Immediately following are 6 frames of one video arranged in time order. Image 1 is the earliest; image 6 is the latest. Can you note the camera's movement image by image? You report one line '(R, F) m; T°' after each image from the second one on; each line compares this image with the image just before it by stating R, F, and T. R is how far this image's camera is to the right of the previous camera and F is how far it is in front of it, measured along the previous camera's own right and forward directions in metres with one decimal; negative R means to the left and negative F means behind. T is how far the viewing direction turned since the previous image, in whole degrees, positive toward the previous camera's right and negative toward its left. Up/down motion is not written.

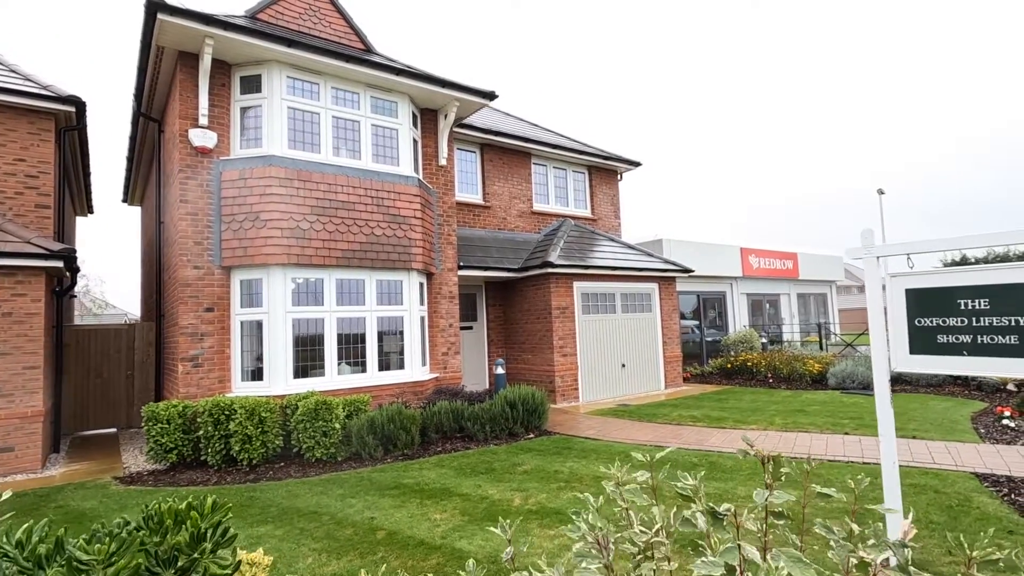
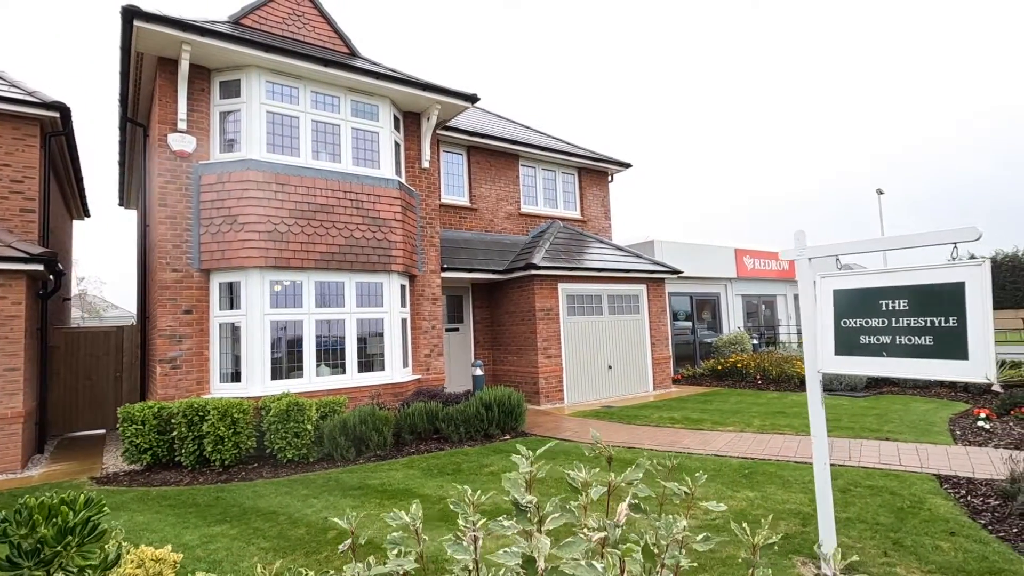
(+0.5, 0.0) m; -1°
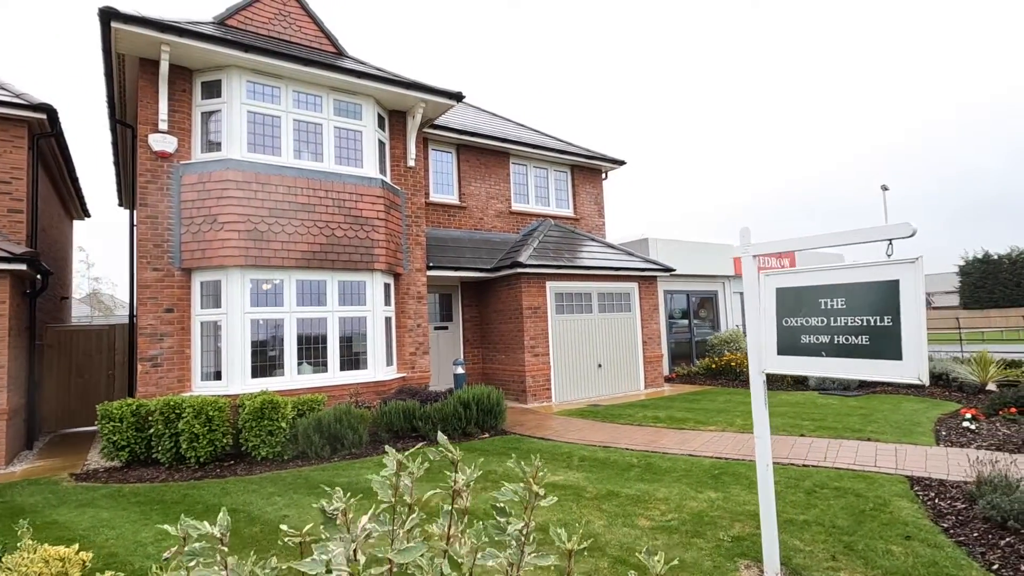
(+0.5, 0.0) m; -1°
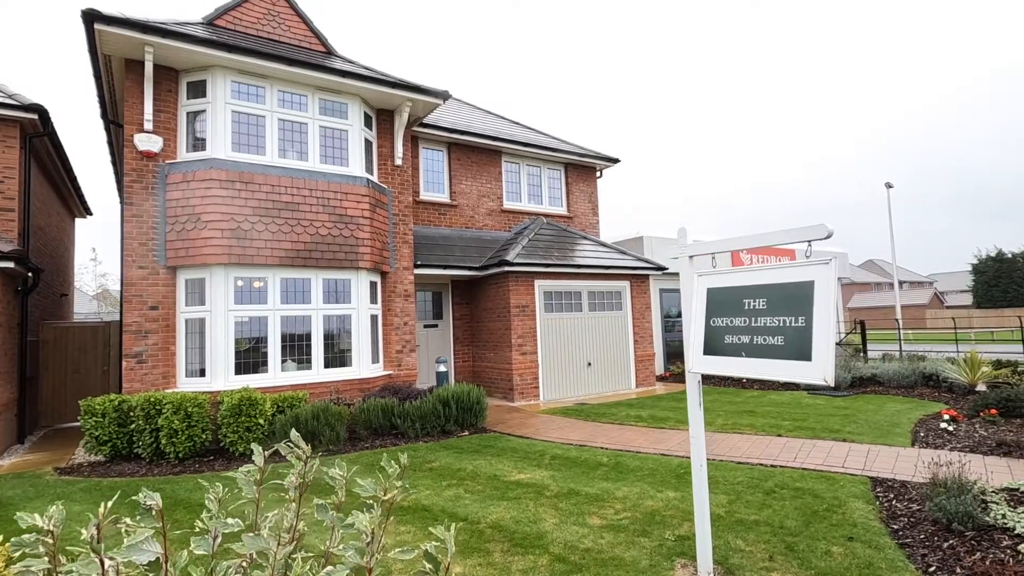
(+0.5, 0.0) m; -1°
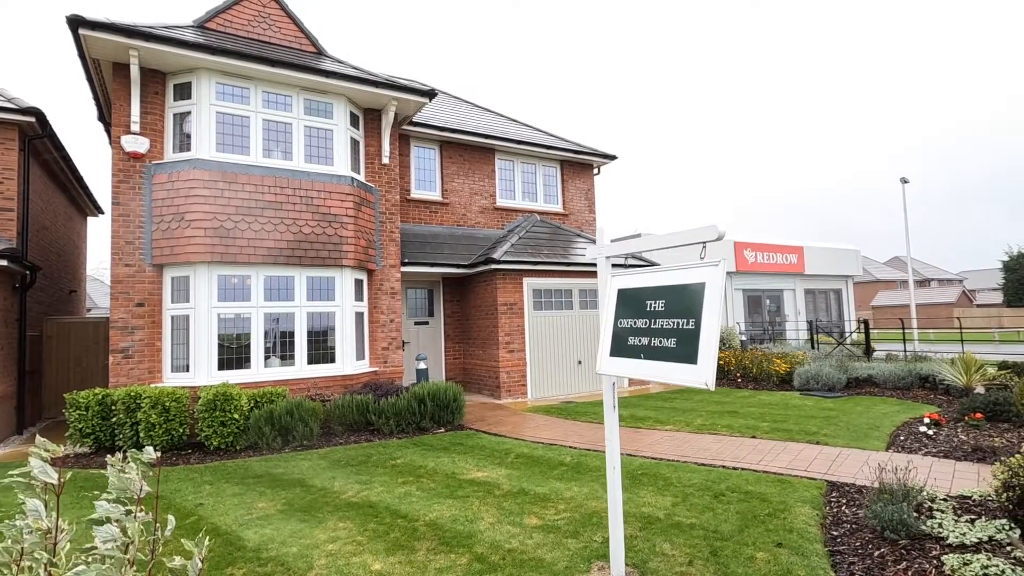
(+0.7, 0.0) m; -2°
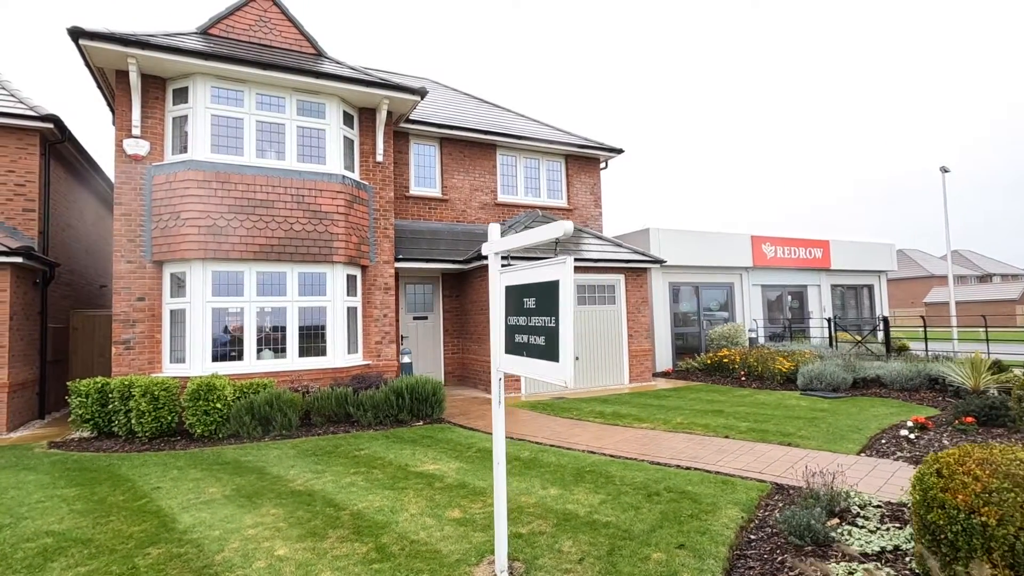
(+1.0, 0.0) m; -4°
